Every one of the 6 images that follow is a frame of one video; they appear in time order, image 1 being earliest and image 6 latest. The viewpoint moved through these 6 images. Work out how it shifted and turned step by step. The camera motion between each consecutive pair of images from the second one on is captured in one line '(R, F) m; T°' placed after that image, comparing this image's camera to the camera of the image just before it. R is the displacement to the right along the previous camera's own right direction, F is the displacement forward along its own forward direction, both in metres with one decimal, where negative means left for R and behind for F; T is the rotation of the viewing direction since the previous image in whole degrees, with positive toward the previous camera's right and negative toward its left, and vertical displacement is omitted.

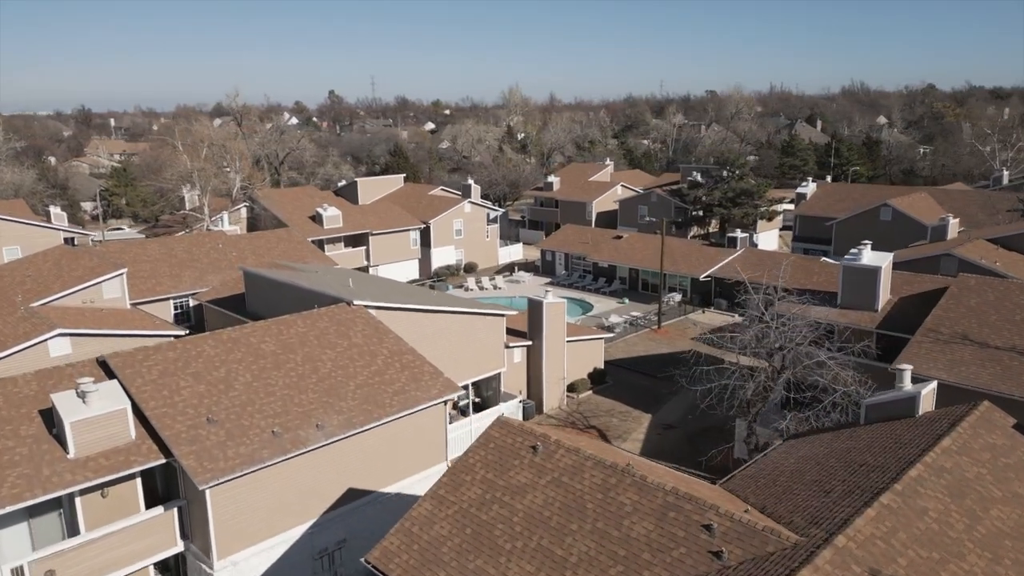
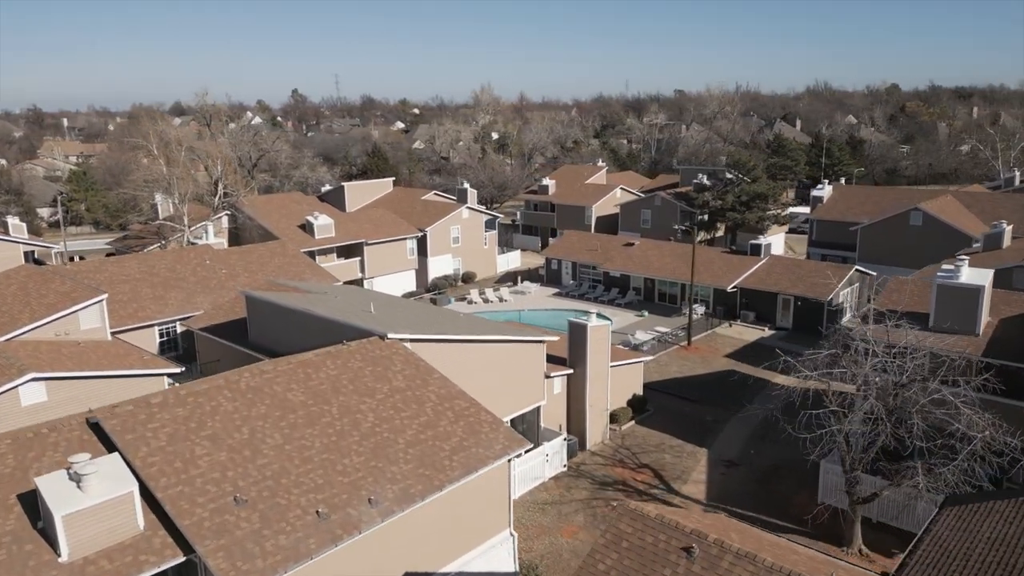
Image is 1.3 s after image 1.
(-2.4, +3.0) m; +3°
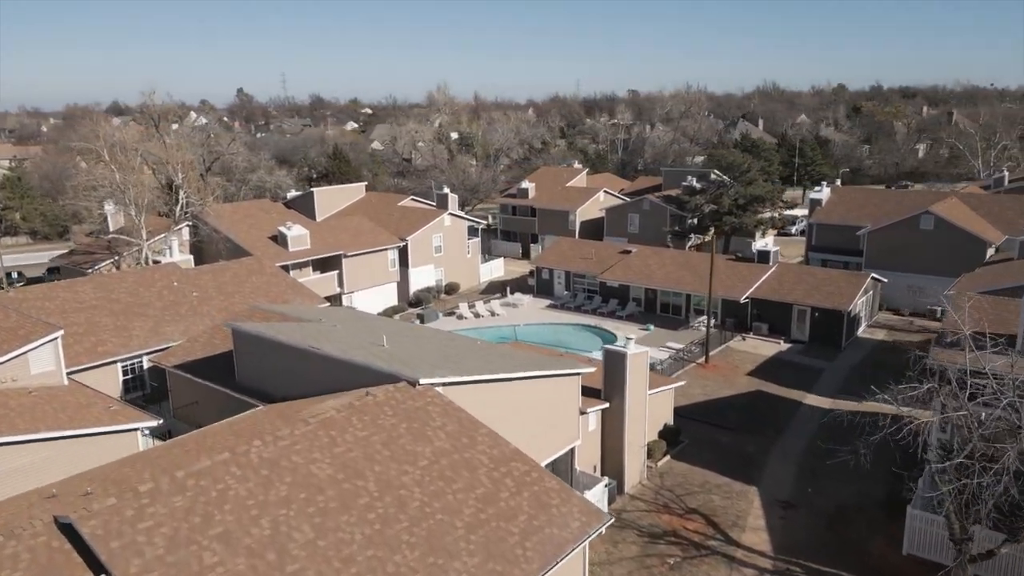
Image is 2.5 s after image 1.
(-2.2, +3.0) m; +4°
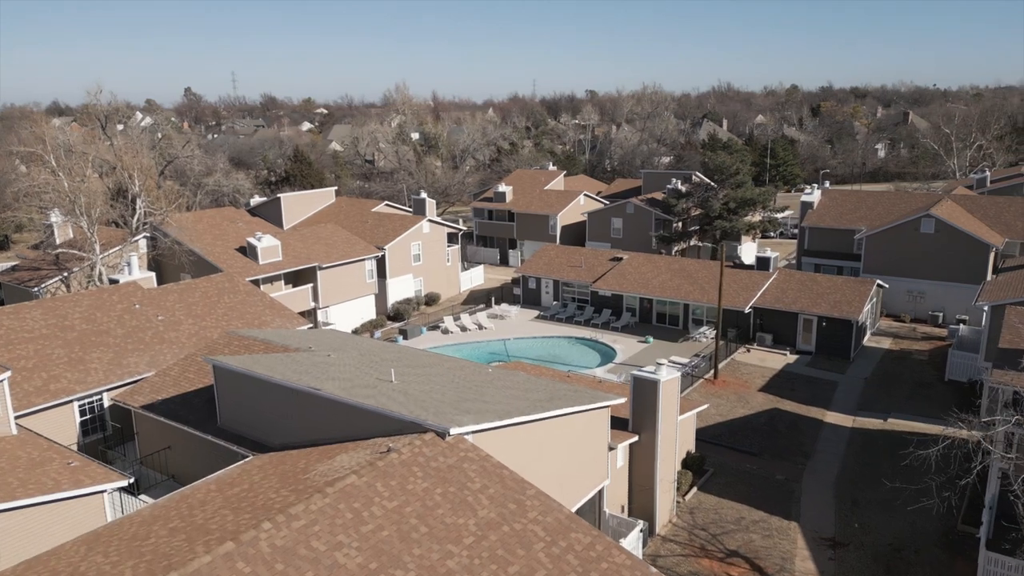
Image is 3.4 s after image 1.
(-1.6, +2.3) m; +3°
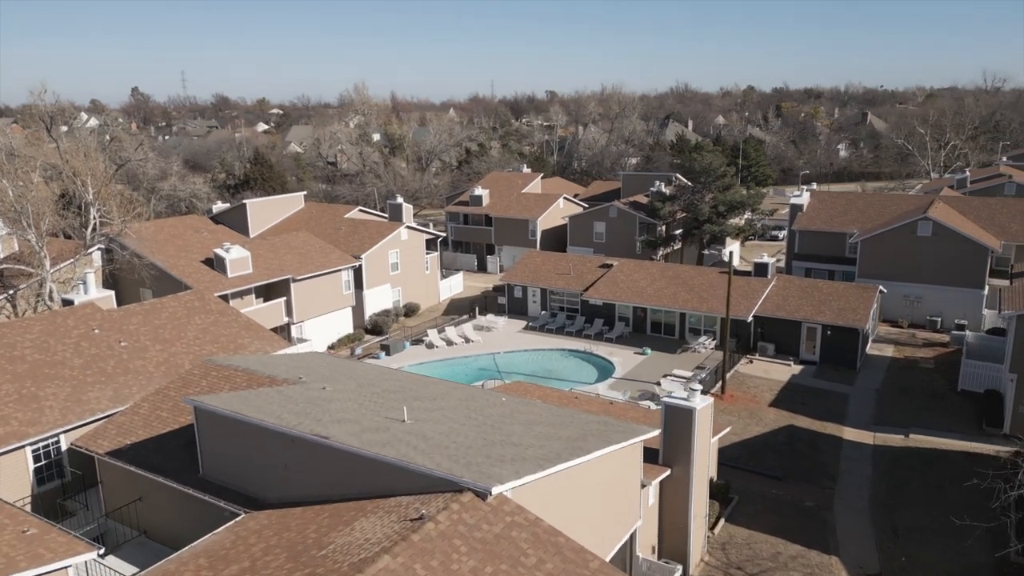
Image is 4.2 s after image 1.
(-1.4, +2.0) m; +3°
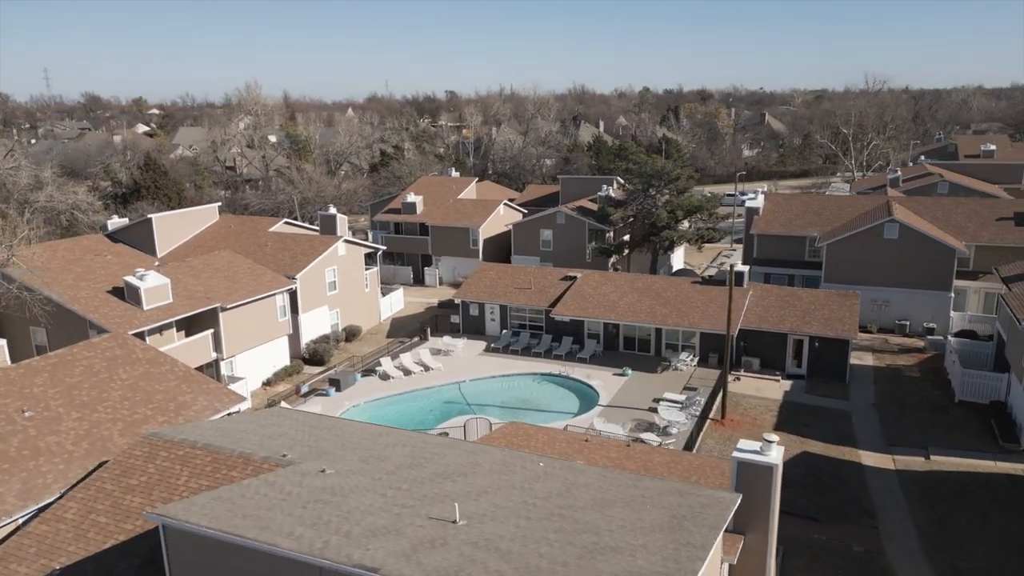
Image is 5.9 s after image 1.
(-2.7, +3.5) m; +8°
